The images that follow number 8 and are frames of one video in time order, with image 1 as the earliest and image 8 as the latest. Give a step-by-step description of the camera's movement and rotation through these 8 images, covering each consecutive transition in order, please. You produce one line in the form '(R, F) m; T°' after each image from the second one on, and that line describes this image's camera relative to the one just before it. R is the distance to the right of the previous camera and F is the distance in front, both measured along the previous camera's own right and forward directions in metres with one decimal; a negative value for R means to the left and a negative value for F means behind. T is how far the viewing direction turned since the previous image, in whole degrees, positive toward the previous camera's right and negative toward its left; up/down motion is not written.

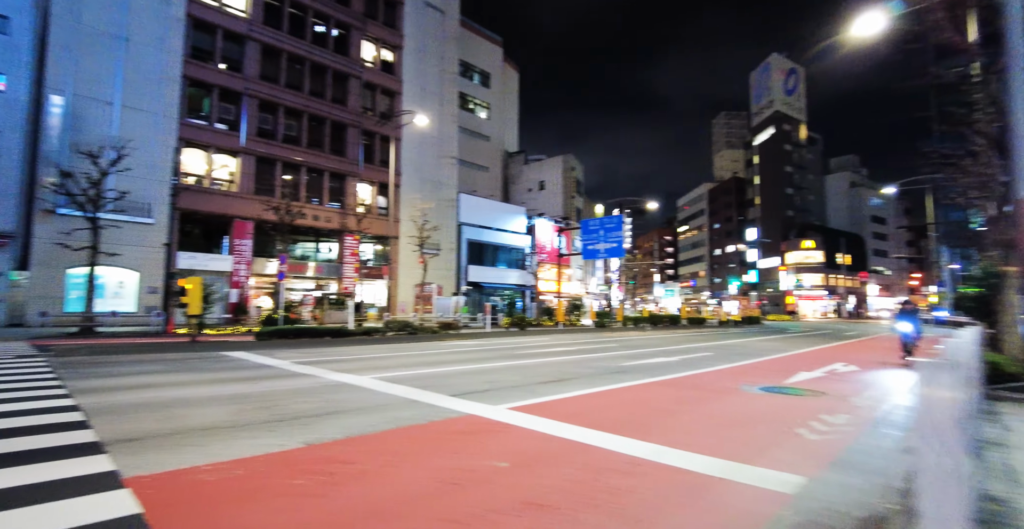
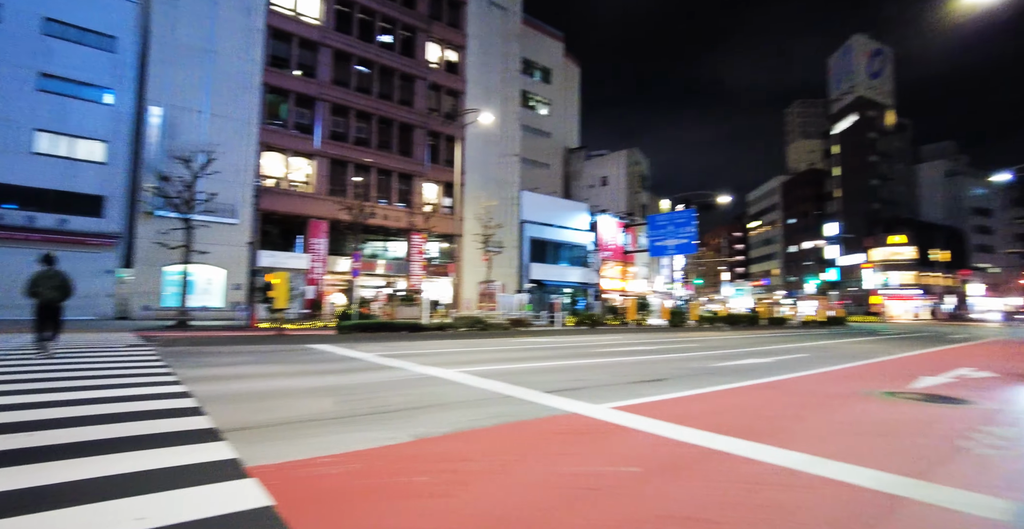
(-0.5, +0.3) m; -7°
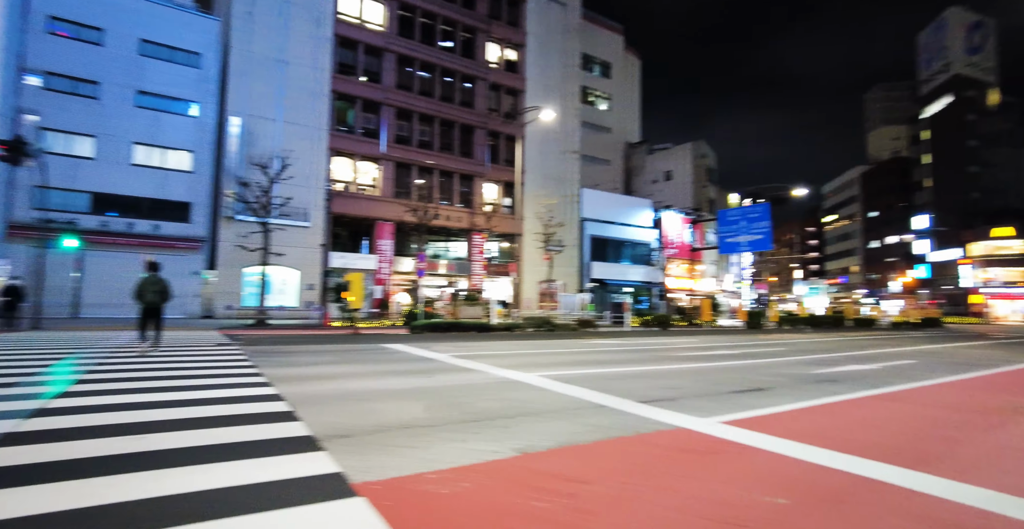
(-0.4, +0.3) m; -6°
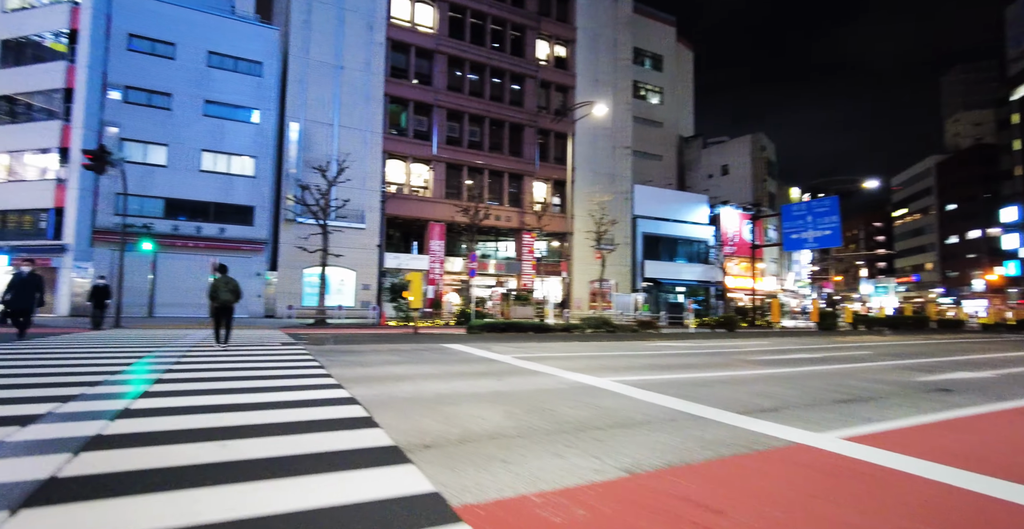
(-0.4, +0.4) m; -5°
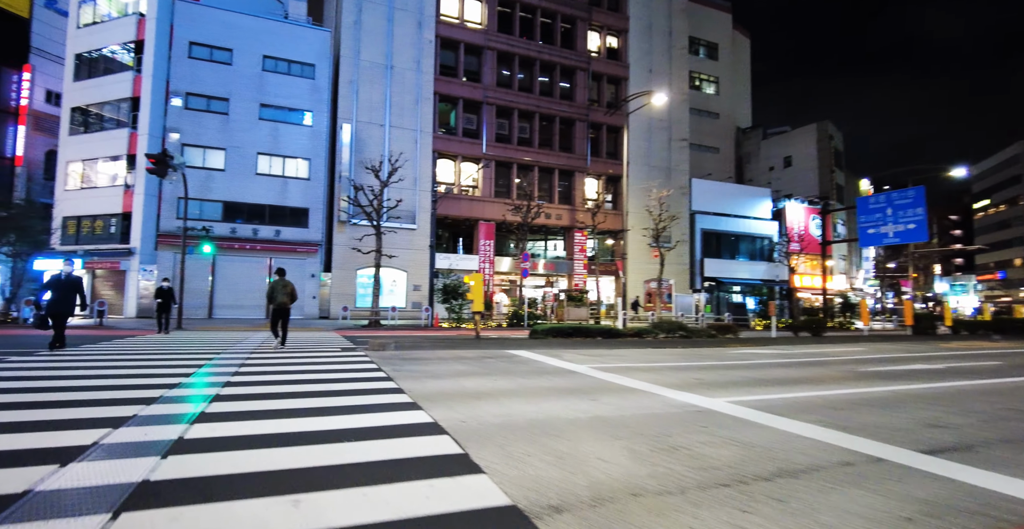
(-0.7, +0.9) m; -5°
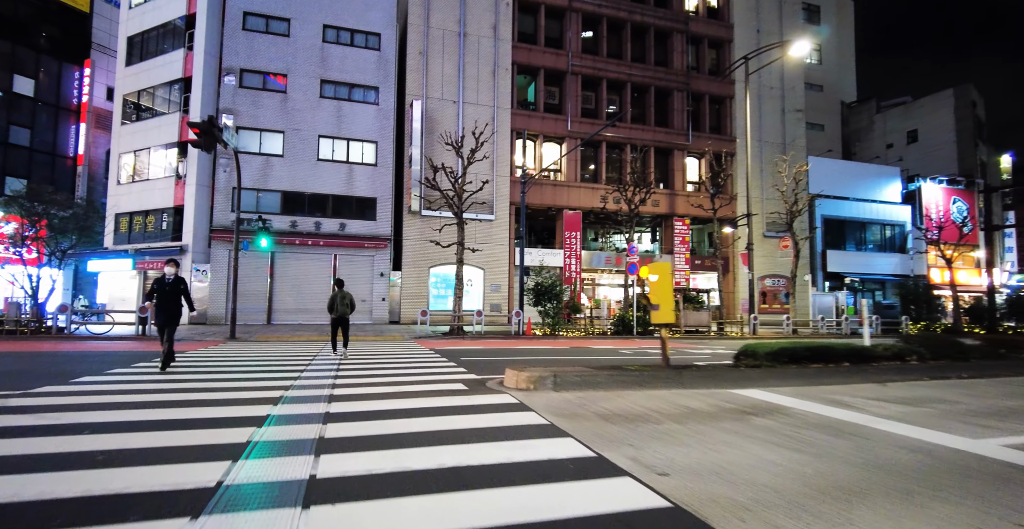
(-2.6, +4.4) m; -5°
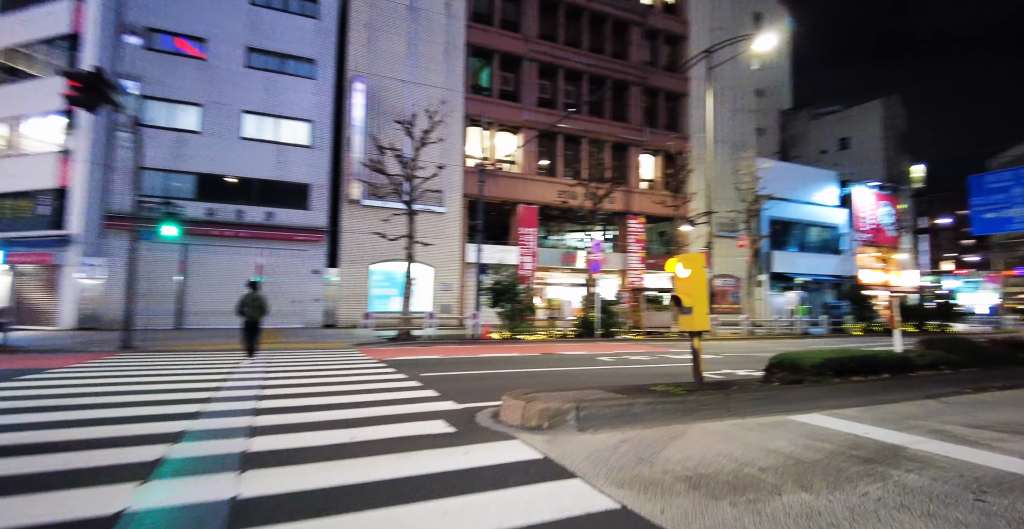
(-0.7, +2.0) m; +7°
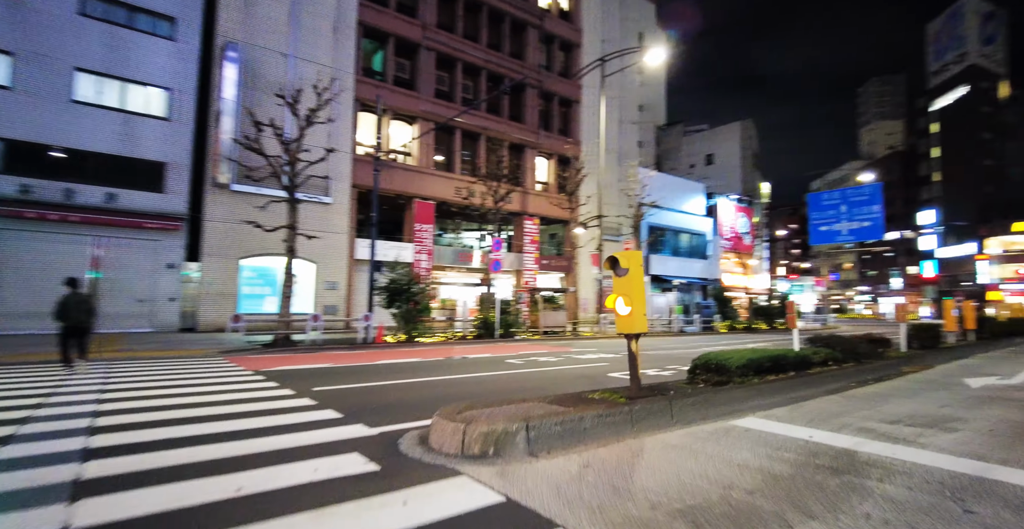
(-0.4, +0.9) m; +13°
